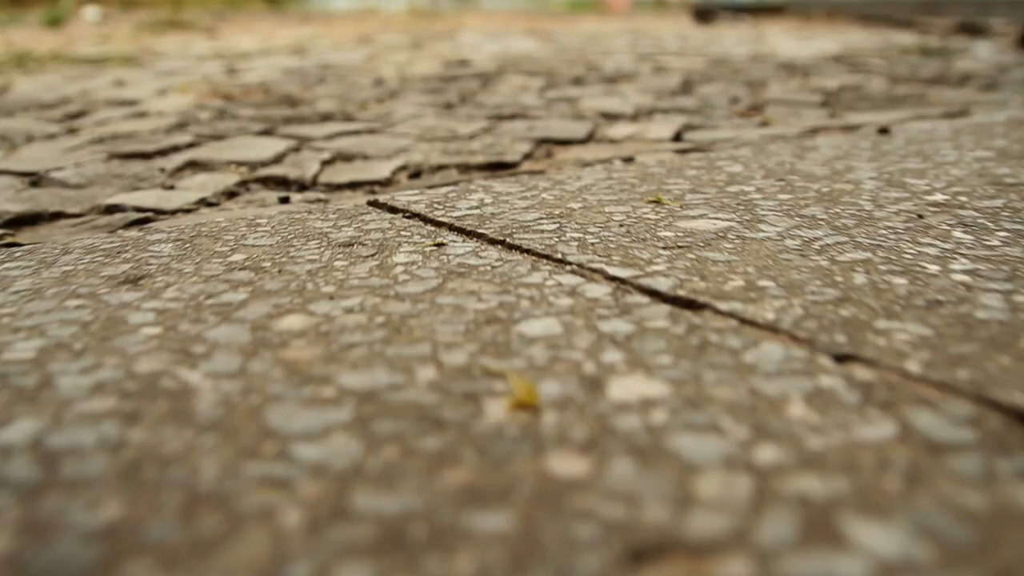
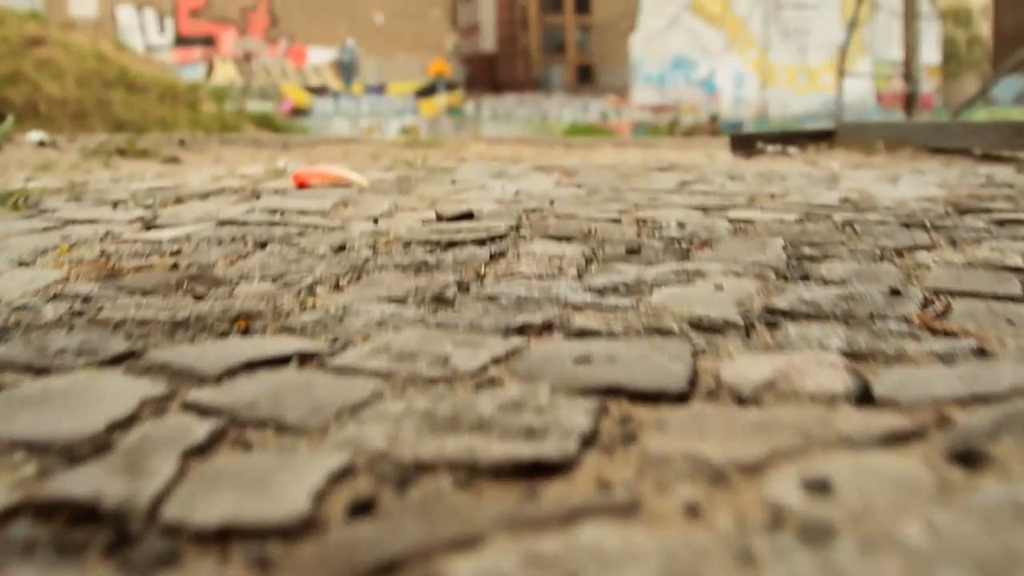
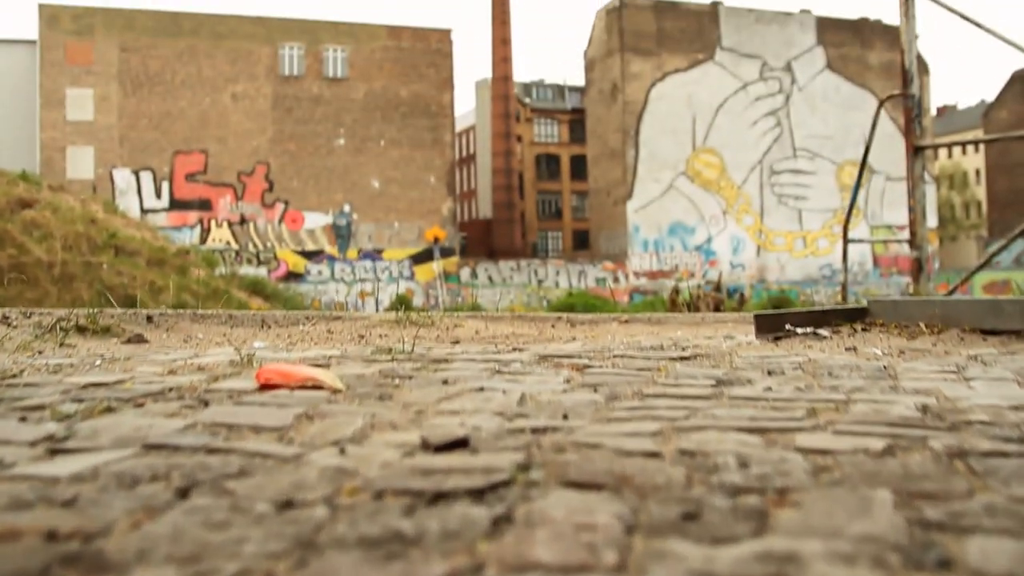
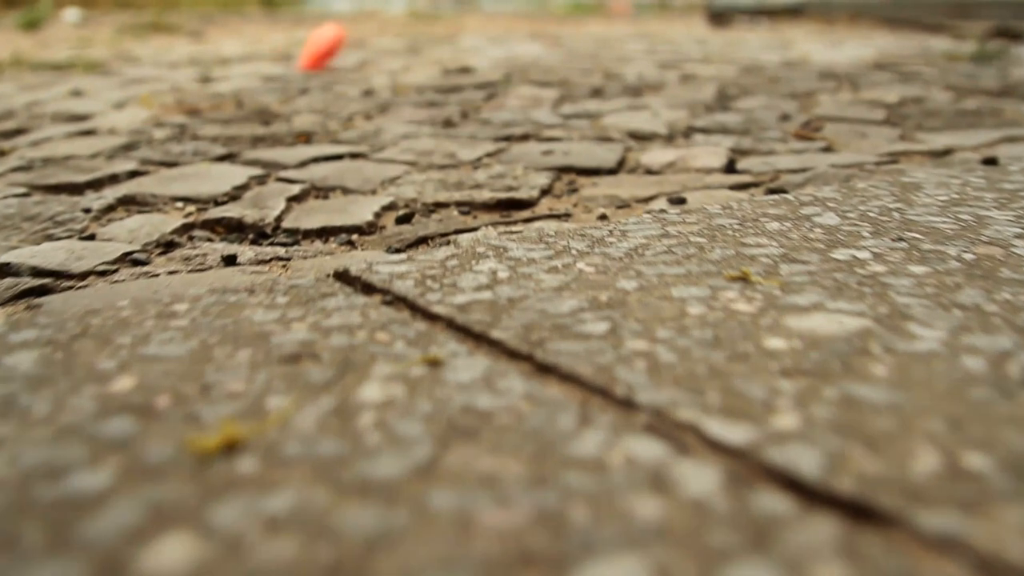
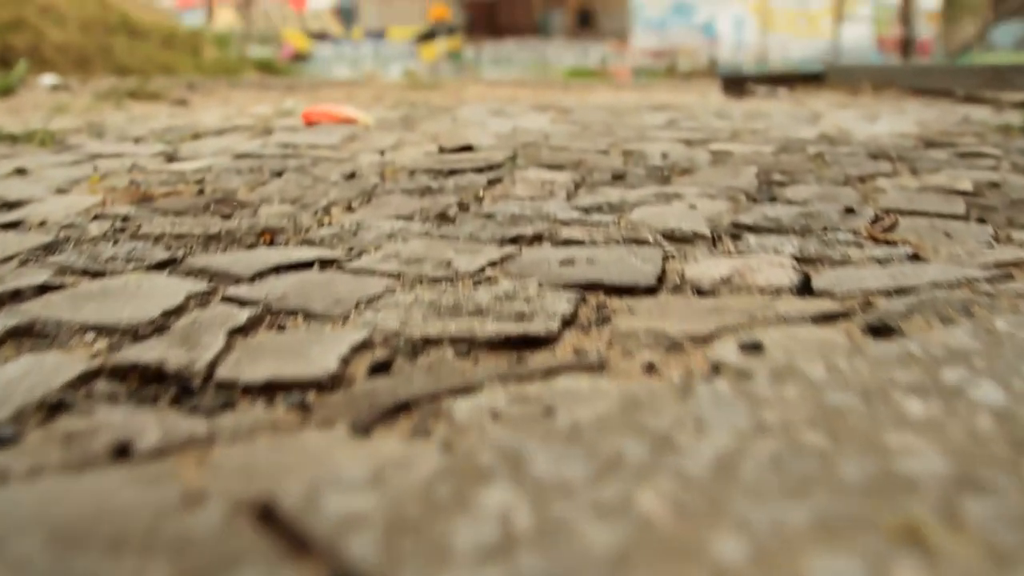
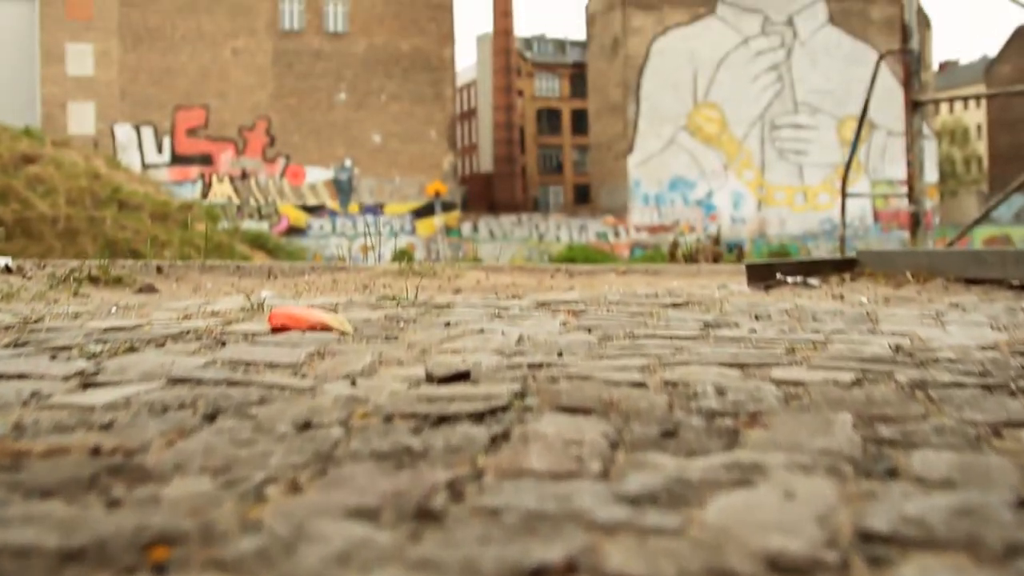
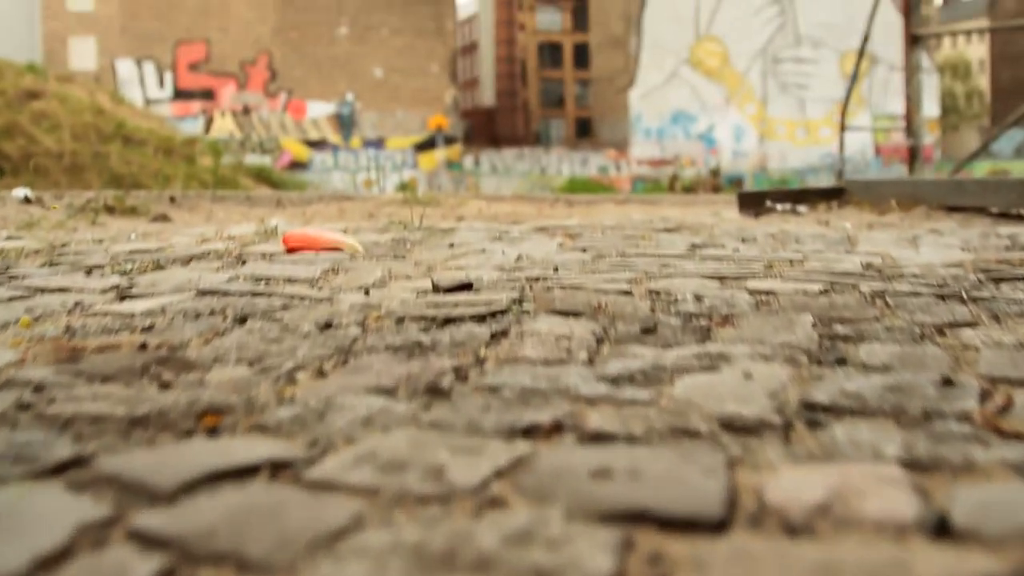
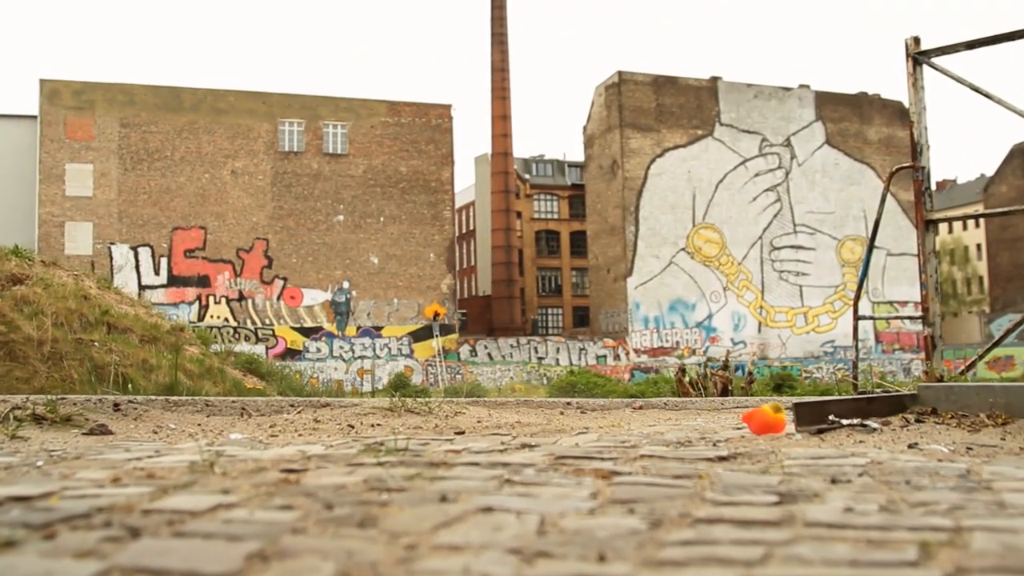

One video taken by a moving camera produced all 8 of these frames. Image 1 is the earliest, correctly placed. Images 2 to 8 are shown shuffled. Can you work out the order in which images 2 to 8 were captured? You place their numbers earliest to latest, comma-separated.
4, 5, 2, 7, 6, 3, 8
